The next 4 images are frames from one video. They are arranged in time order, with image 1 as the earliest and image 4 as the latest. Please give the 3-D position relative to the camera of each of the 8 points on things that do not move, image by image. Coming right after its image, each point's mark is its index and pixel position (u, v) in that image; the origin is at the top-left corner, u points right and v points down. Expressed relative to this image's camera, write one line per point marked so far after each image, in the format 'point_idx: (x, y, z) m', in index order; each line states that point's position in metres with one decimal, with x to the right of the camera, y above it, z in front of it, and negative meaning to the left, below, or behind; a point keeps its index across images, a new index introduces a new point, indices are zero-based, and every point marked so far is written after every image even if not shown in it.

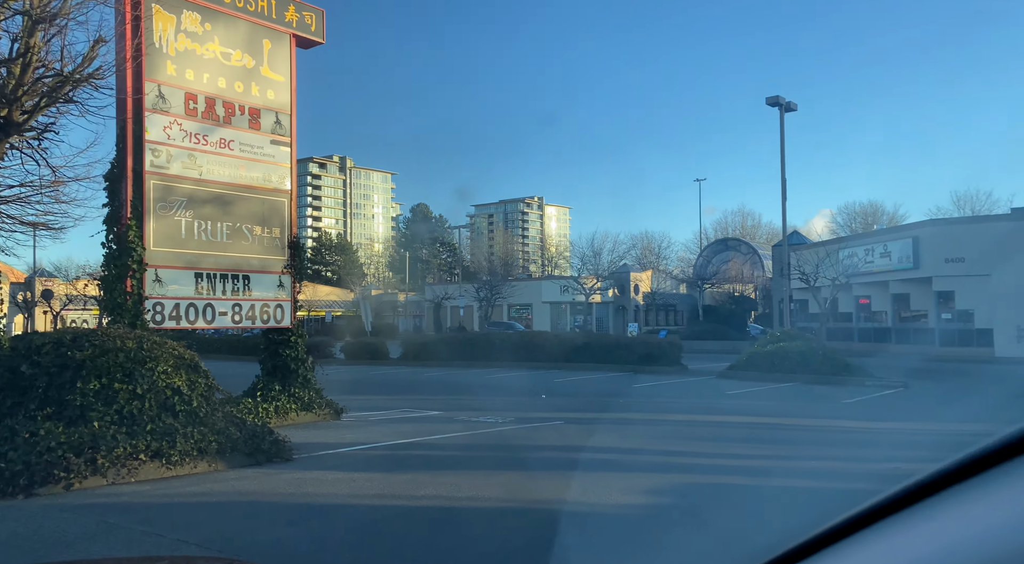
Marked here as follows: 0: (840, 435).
0: (+4.5, -2.1, +10.4) m
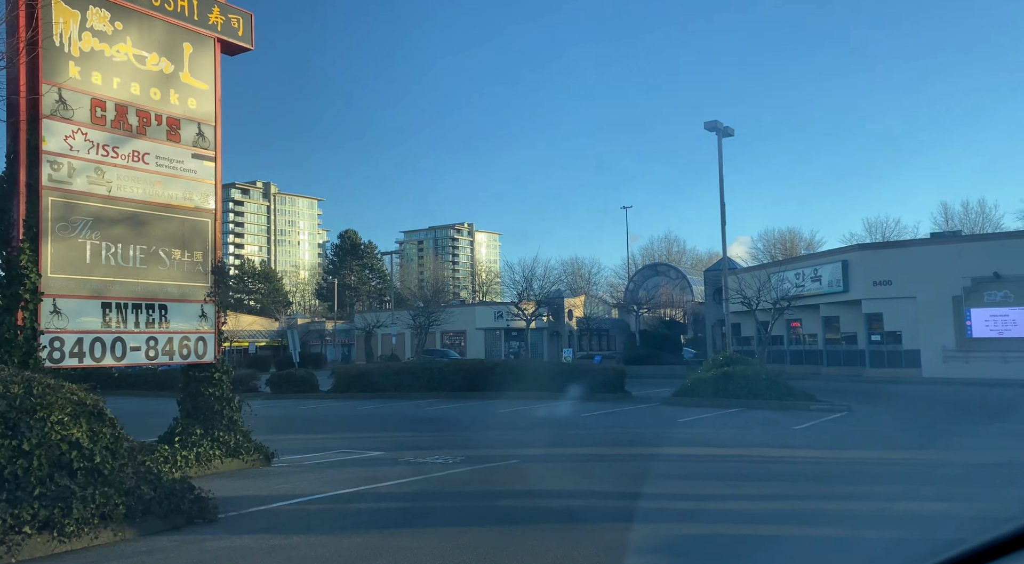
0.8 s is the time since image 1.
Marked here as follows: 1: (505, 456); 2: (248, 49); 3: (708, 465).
0: (+3.9, -2.4, +9.9) m
1: (-0.1, -2.3, +10.2) m
2: (-3.5, +3.1, +10.1) m
3: (+2.4, -2.3, +9.5) m
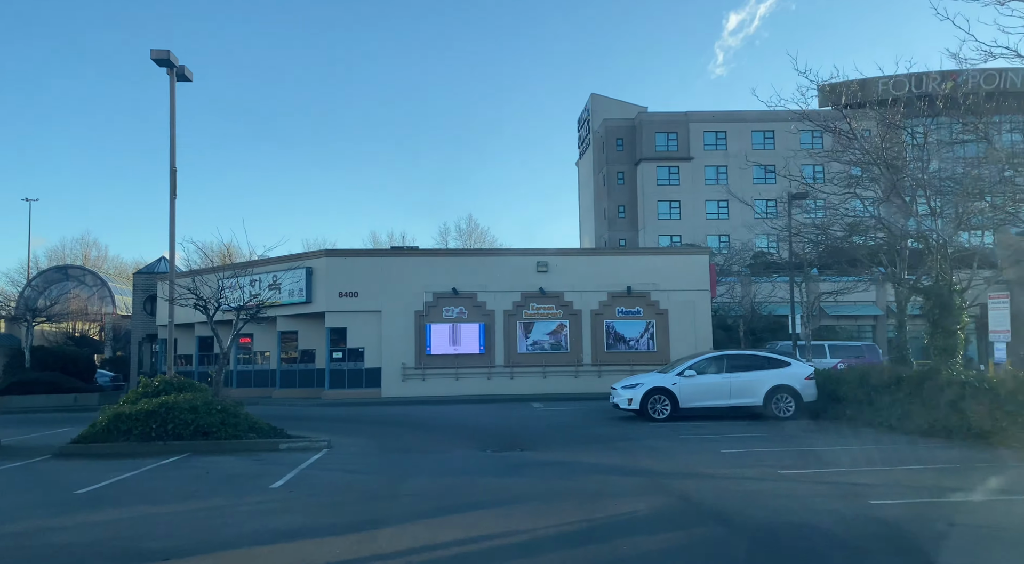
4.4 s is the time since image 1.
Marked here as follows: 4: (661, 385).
0: (-1.1, -2.1, +5.2) m
1: (-4.3, -1.8, +2.8) m
2: (-6.6, +3.8, +0.7) m
3: (-1.9, -1.9, +4.0) m
4: (+3.6, -2.5, +18.1) m
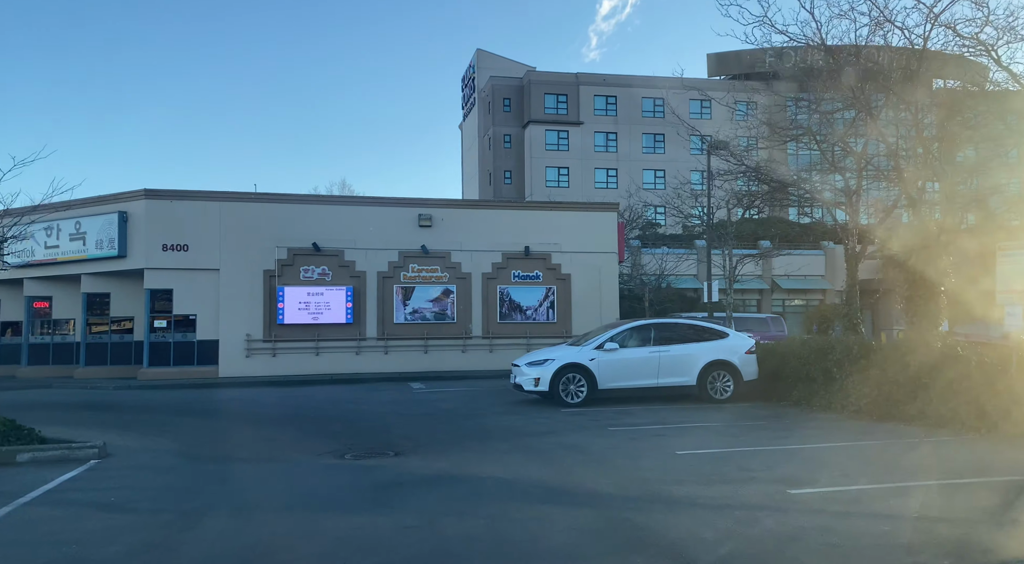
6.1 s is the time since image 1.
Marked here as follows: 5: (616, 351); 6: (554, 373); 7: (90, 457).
0: (-1.3, -1.5, +0.8) m
1: (-4.1, -1.2, -2.0) m
2: (-5.9, +4.4, -4.6) m
3: (-1.9, -1.3, -0.5) m
4: (+1.2, -1.5, +14.4) m
5: (+2.0, -1.3, +14.5) m
6: (+0.8, -1.7, +14.3) m
7: (-5.1, -2.1, +9.2) m
